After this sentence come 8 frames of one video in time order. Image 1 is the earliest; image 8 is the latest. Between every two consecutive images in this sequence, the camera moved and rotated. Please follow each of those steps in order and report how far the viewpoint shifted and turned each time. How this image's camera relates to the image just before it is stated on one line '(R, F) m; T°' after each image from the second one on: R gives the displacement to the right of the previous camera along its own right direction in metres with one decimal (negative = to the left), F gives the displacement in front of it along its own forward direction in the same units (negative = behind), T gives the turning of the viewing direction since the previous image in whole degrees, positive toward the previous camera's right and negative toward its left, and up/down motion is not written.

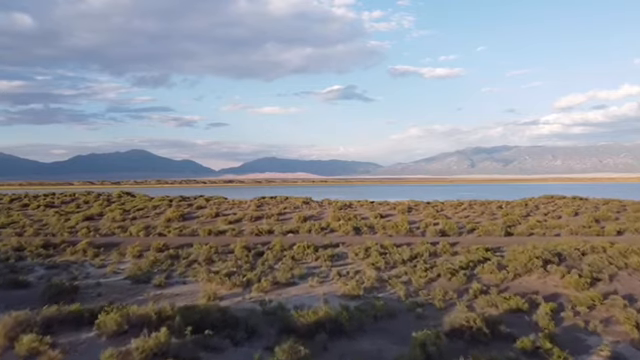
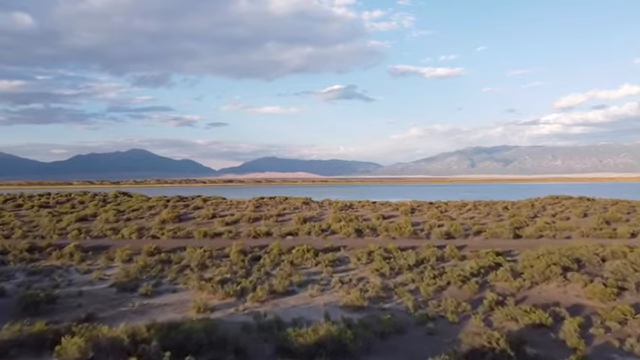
(+0.2, -7.3) m; 0°
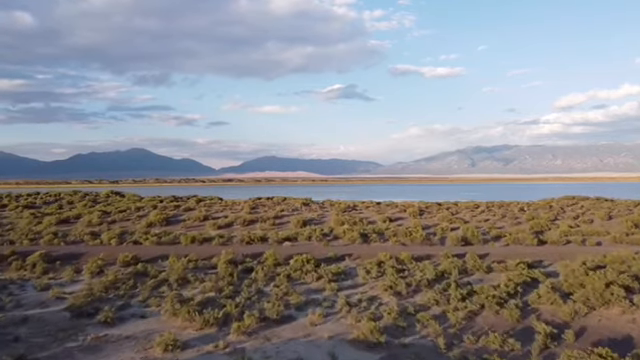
(-0.1, +2.8) m; 0°
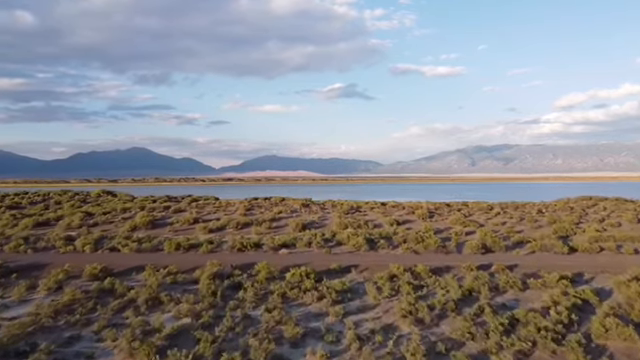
(0.0, +2.8) m; 0°
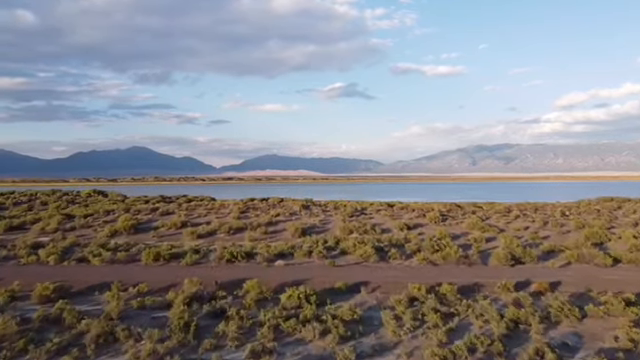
(0.0, +2.9) m; 0°
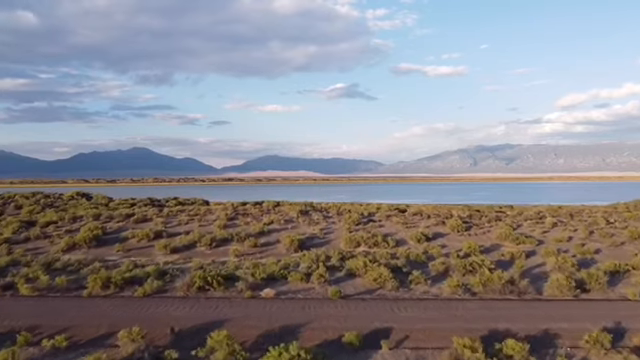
(0.0, +4.4) m; 0°
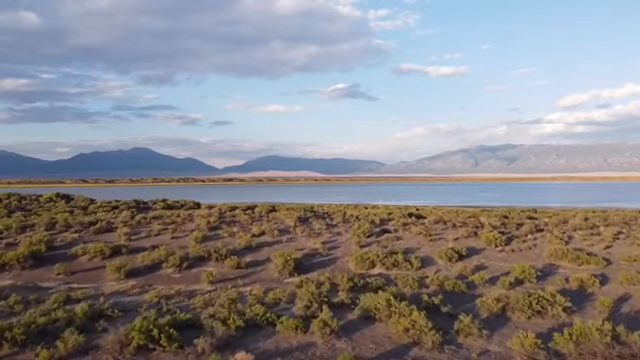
(+0.7, -0.9) m; 0°
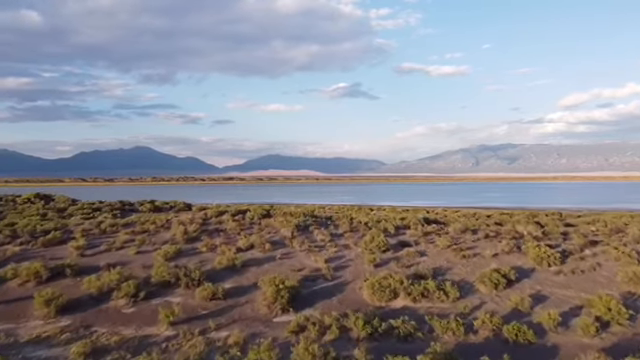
(+0.4, +4.4) m; 0°
